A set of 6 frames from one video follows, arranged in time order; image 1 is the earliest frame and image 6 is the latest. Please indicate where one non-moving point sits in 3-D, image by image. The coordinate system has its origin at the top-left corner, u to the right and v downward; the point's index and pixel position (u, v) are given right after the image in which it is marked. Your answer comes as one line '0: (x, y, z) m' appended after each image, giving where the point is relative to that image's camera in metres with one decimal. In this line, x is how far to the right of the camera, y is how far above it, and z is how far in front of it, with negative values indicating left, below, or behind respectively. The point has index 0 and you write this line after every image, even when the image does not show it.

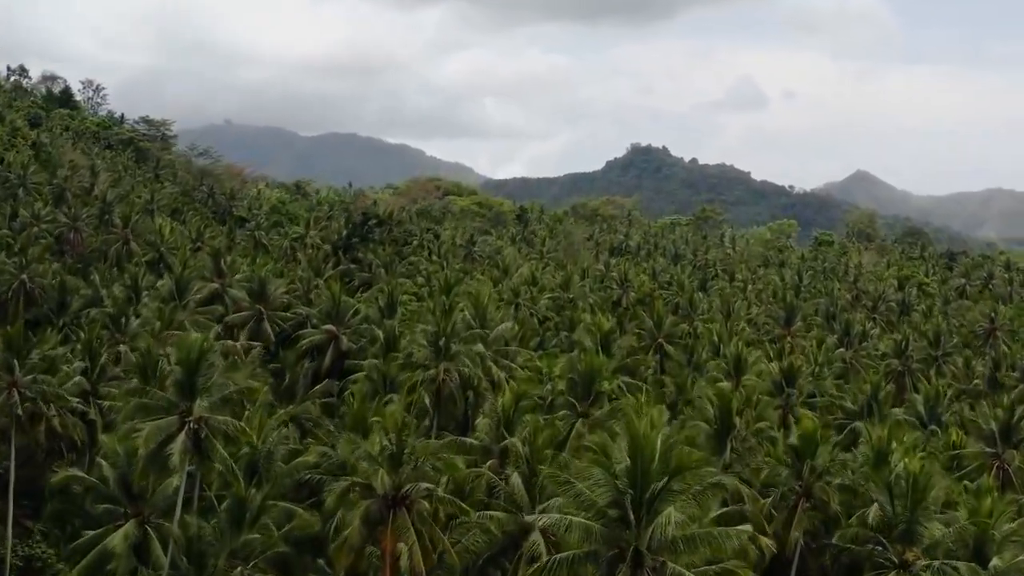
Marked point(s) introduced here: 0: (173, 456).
0: (-7.8, -3.9, +19.7) m
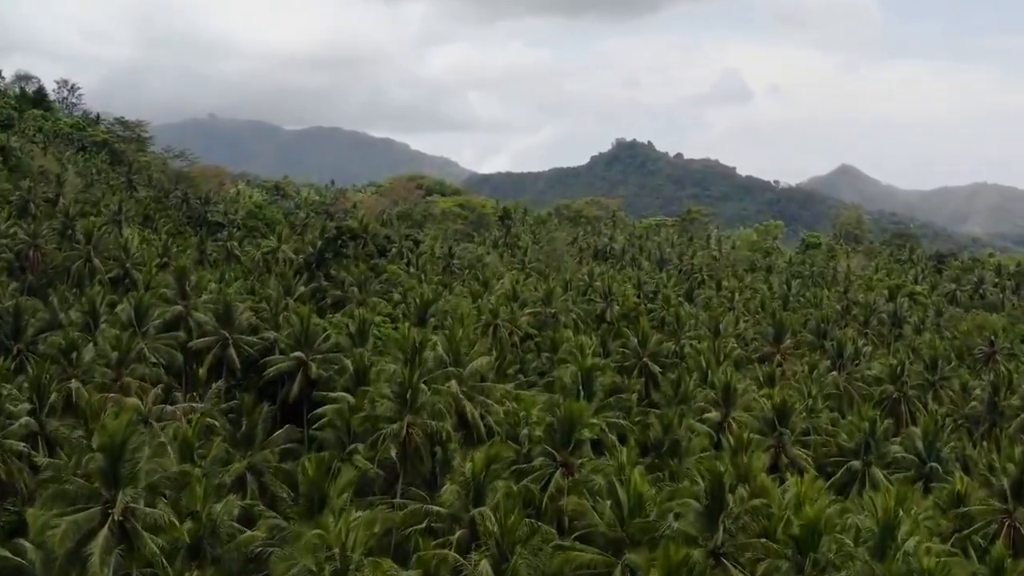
0: (-8.5, -5.4, +17.4) m
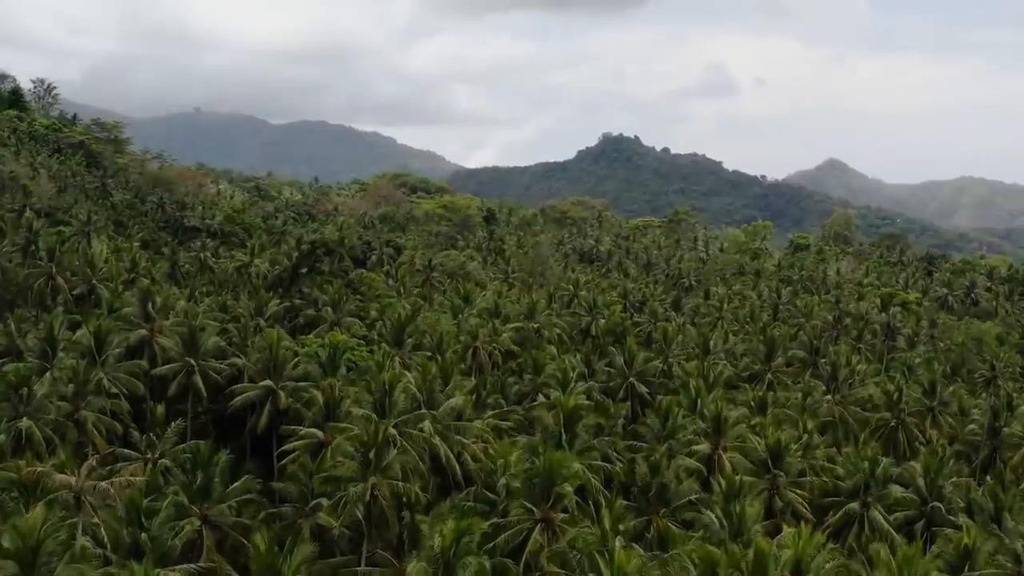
0: (-9.0, -6.8, +15.2) m
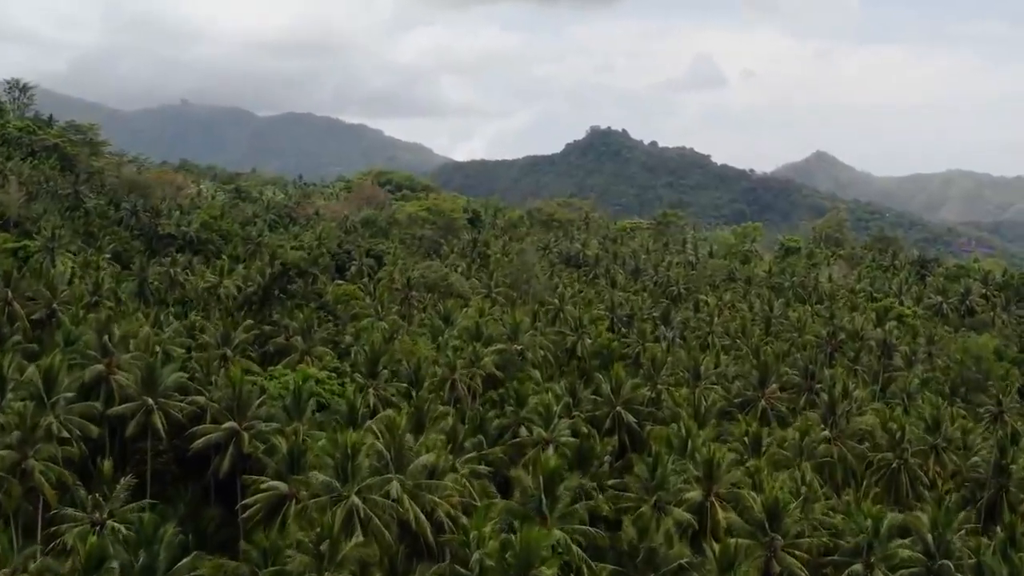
0: (-9.7, -8.7, +12.6) m
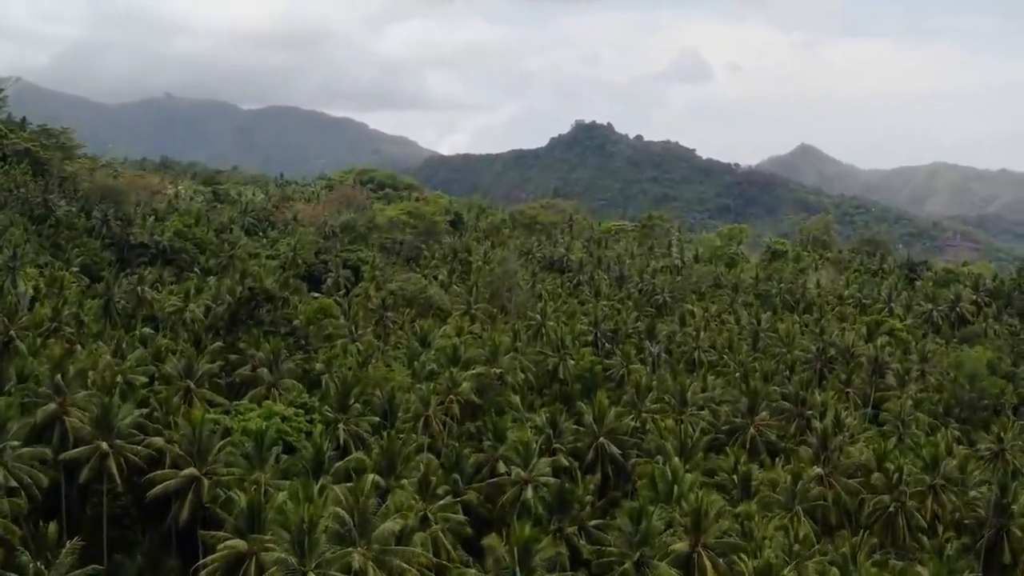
0: (-10.2, -10.6, +10.4) m
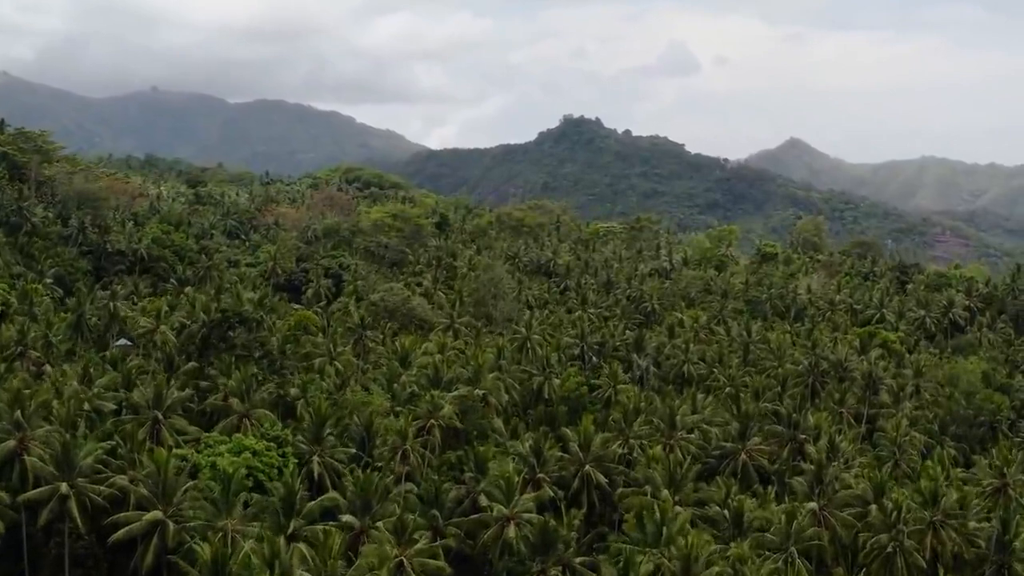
0: (-10.7, -12.2, +8.6) m
